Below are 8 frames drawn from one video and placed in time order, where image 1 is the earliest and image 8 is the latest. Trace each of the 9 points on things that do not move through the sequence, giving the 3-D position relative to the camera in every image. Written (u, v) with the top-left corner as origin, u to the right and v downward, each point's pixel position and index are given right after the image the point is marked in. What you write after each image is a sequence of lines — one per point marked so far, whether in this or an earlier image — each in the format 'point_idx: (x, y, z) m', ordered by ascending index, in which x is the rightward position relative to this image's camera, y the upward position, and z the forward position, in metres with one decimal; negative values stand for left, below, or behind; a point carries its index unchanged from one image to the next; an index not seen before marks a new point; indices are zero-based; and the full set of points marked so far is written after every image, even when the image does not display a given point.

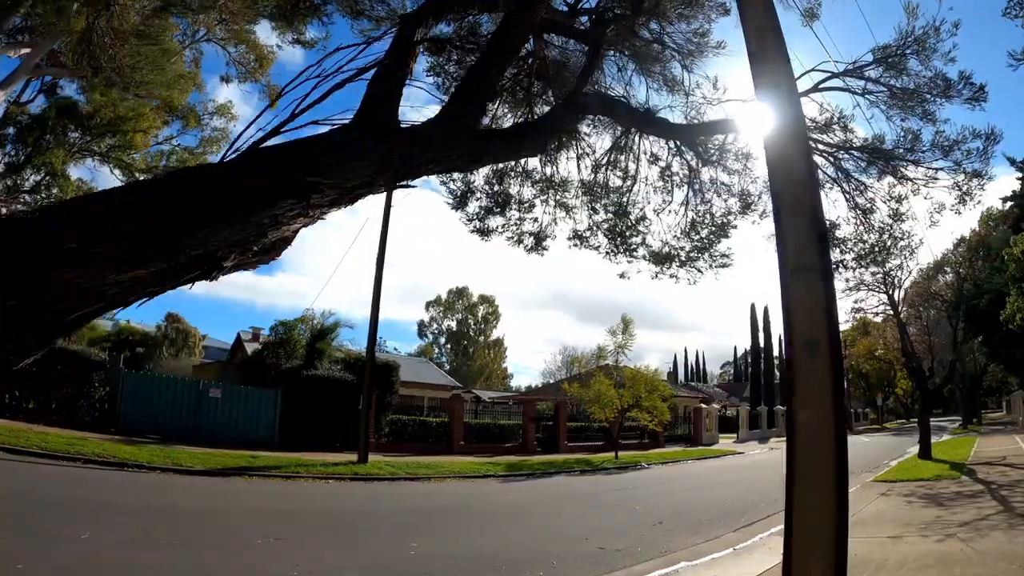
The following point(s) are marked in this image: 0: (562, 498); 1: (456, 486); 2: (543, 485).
0: (+1.0, -4.4, +16.2) m
1: (-1.3, -4.6, +18.1) m
2: (+0.7, -4.8, +18.9) m
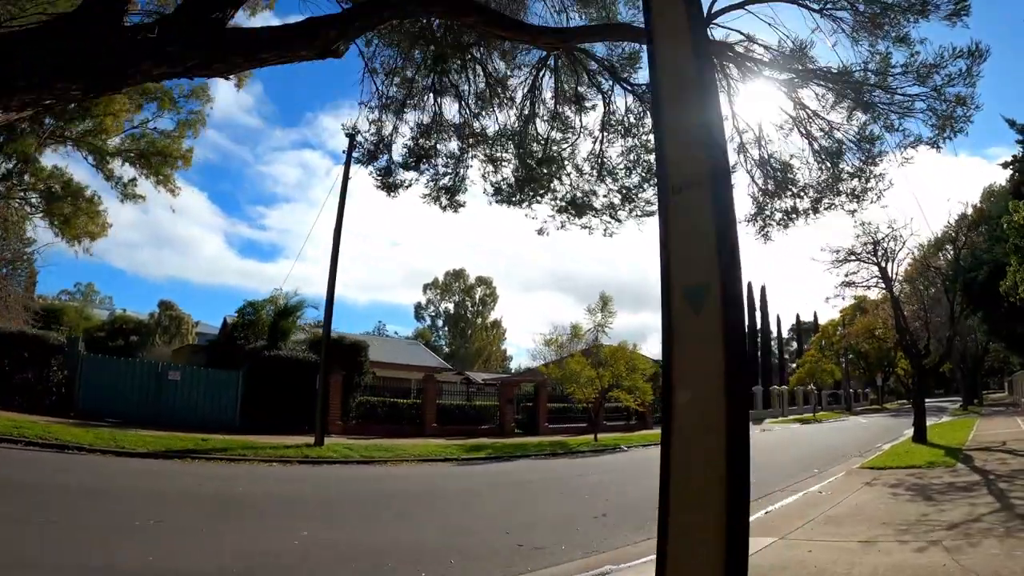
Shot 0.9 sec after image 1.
0: (+0.2, -3.9, +15.0) m
1: (-2.1, -4.0, +16.9) m
2: (-0.1, -4.2, +17.7) m
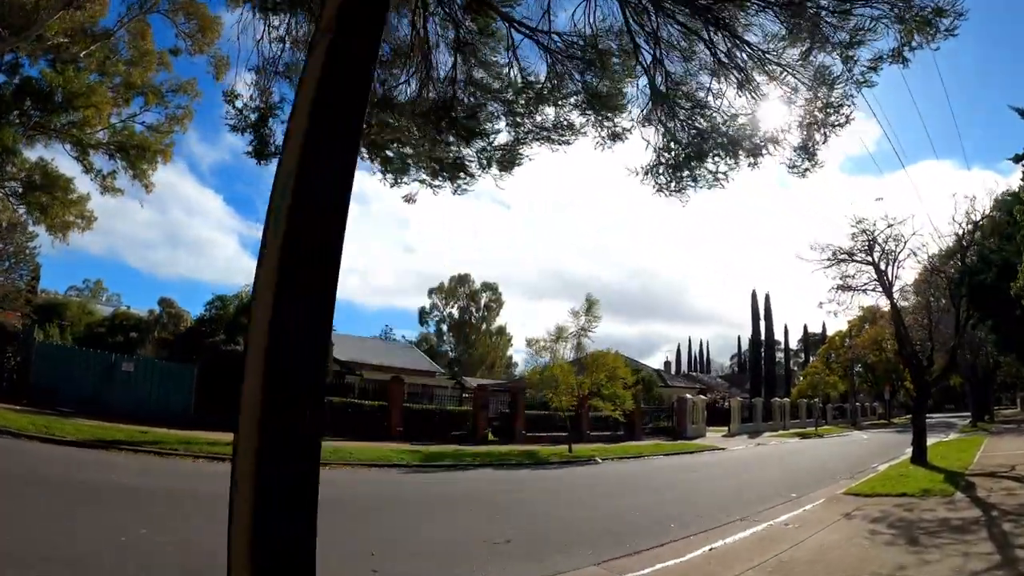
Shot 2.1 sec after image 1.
0: (-0.7, -3.8, +13.4) m
1: (-3.0, -3.8, +15.4) m
2: (-1.0, -4.1, +16.1) m
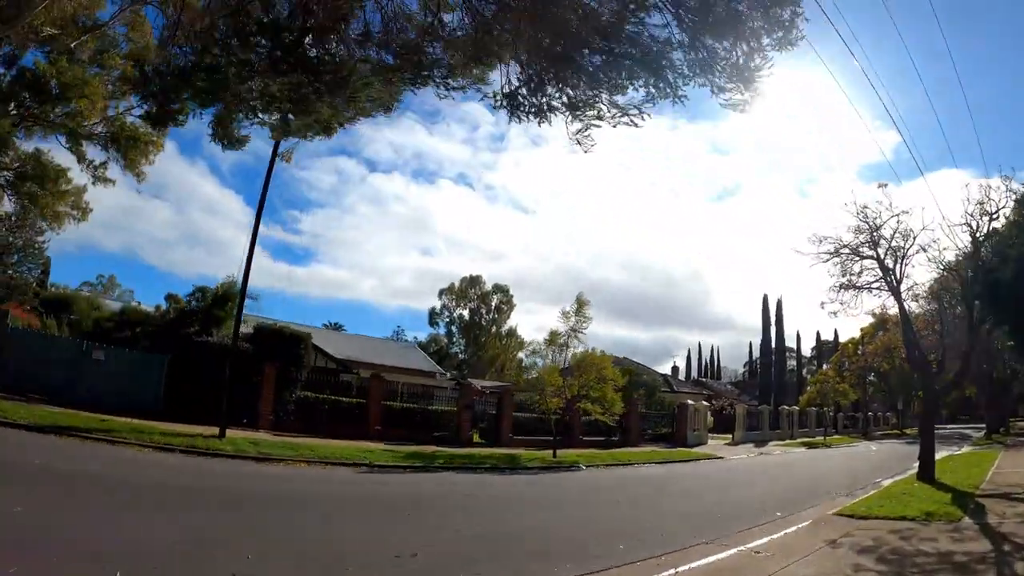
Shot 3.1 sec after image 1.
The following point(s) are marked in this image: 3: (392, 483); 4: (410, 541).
0: (-1.4, -3.6, +12.2) m
1: (-3.6, -3.7, +14.2) m
2: (-1.6, -3.9, +14.9) m
3: (-2.5, -4.1, +16.5) m
4: (-1.3, -3.3, +10.0) m
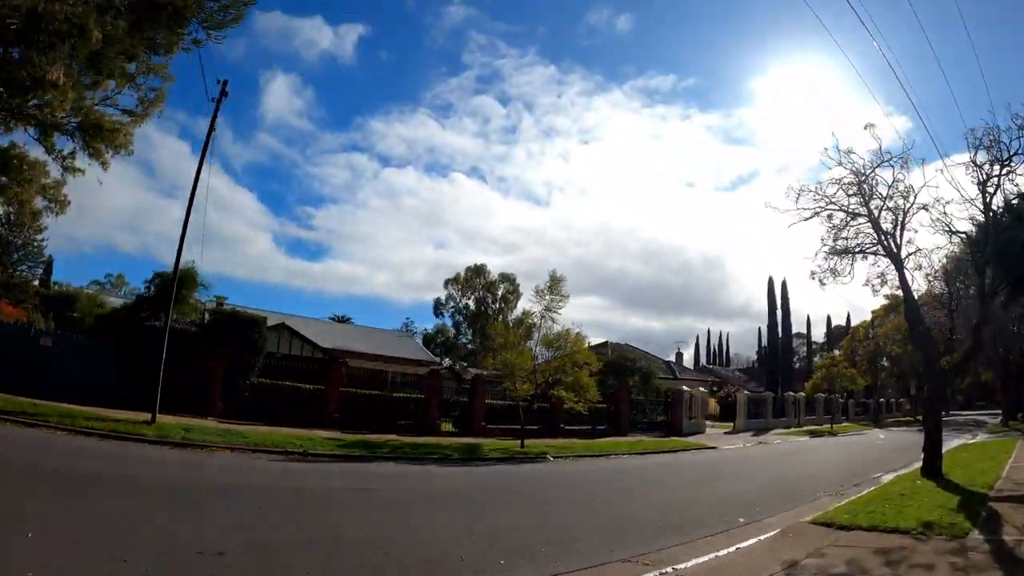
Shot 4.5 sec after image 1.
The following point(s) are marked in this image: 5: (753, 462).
0: (-2.4, -3.2, +10.4) m
1: (-4.6, -3.2, +12.4) m
2: (-2.6, -3.4, +13.1) m
3: (-3.4, -3.6, +14.6) m
4: (-2.4, -2.9, +8.1) m
5: (+6.0, -4.4, +19.1) m
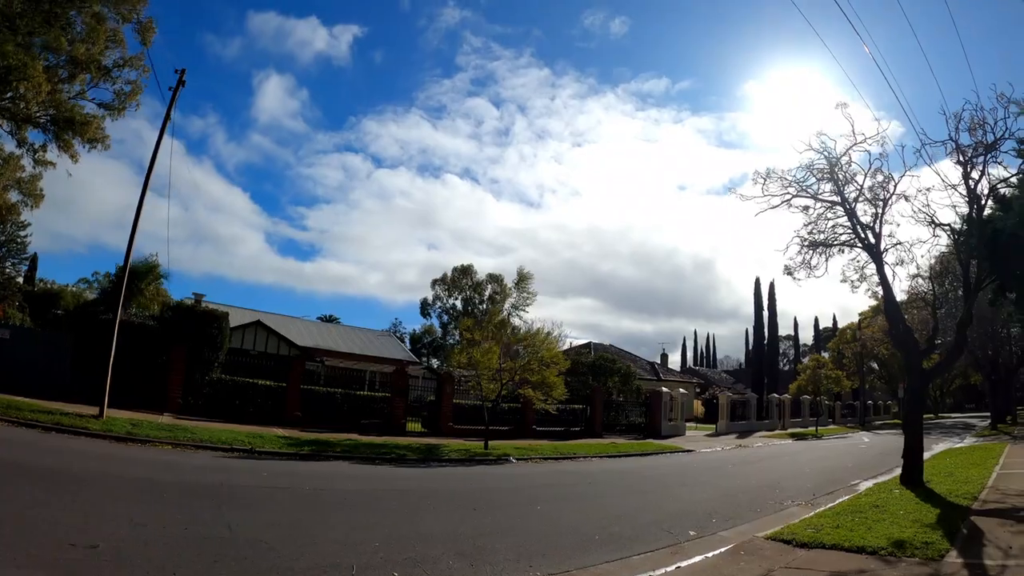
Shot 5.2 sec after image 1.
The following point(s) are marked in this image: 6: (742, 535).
0: (-3.2, -3.0, +9.3) m
1: (-5.4, -3.1, +11.3) m
2: (-3.4, -3.3, +12.1) m
3: (-4.3, -3.5, +13.6) m
4: (-3.1, -2.7, +7.1) m
5: (+5.1, -4.3, +18.2) m
6: (+2.7, -2.8, +8.6) m
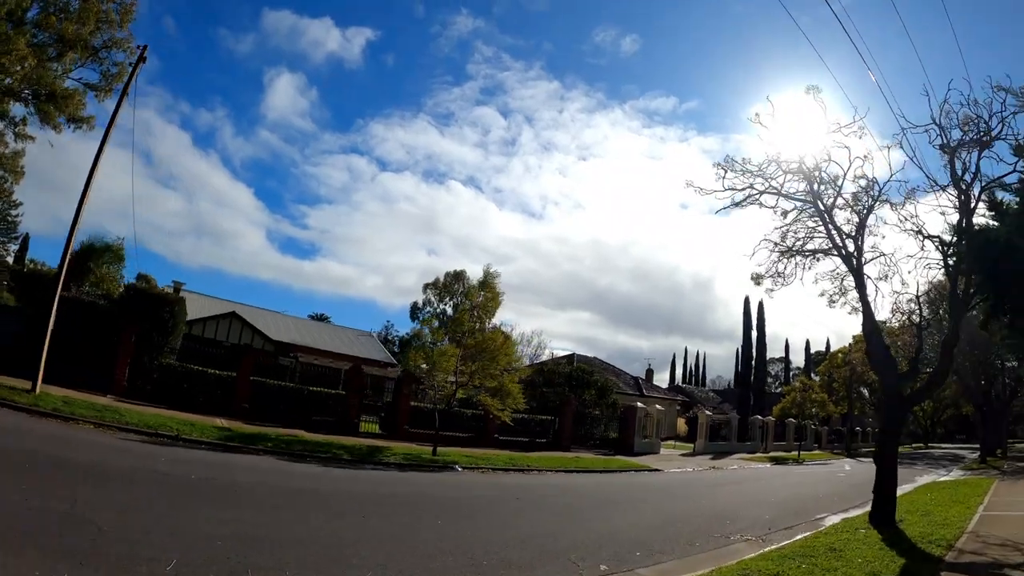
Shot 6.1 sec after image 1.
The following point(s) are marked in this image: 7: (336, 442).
0: (-4.2, -2.6, +7.9) m
1: (-6.5, -2.6, +9.9) m
2: (-4.5, -2.9, +10.7) m
3: (-5.4, -3.1, +12.2) m
4: (-4.2, -2.3, +5.7) m
5: (+4.0, -4.4, +16.8) m
6: (+1.6, -2.7, +7.3) m
7: (-3.9, -3.5, +16.5) m
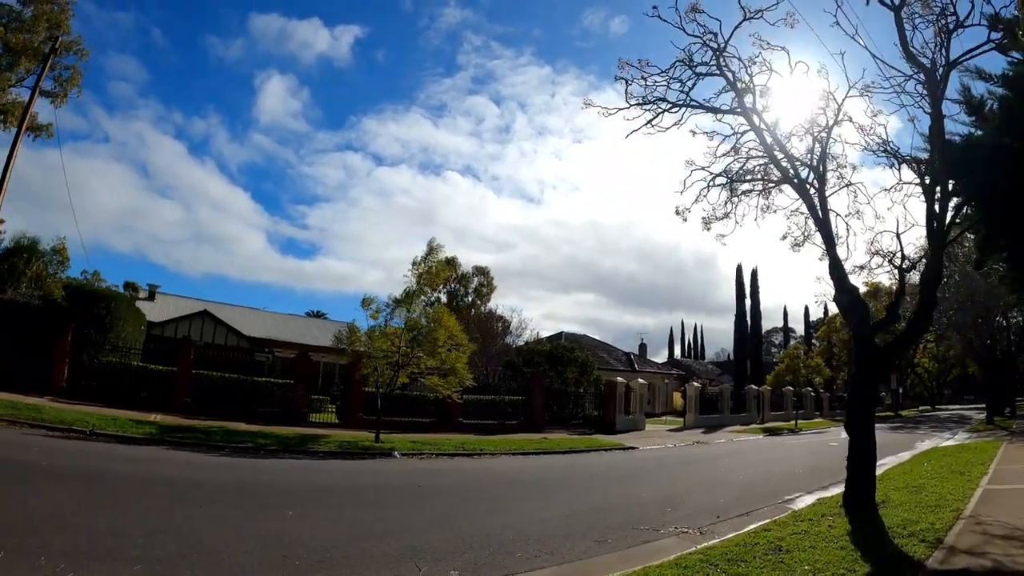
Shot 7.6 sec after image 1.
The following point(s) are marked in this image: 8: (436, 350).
0: (-5.4, -2.4, +6.1) m
1: (-7.6, -2.5, +8.1) m
2: (-5.6, -2.7, +8.8) m
3: (-6.5, -2.9, +10.3) m
4: (-5.3, -2.2, +3.8) m
5: (+2.9, -3.6, +15.0) m
6: (+0.5, -2.1, +5.4) m
7: (-5.0, -3.1, +14.7) m
8: (-1.6, -1.5, +17.4) m
